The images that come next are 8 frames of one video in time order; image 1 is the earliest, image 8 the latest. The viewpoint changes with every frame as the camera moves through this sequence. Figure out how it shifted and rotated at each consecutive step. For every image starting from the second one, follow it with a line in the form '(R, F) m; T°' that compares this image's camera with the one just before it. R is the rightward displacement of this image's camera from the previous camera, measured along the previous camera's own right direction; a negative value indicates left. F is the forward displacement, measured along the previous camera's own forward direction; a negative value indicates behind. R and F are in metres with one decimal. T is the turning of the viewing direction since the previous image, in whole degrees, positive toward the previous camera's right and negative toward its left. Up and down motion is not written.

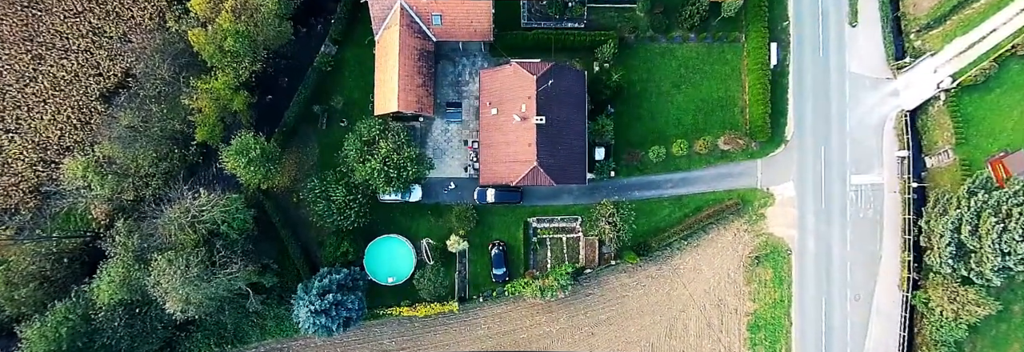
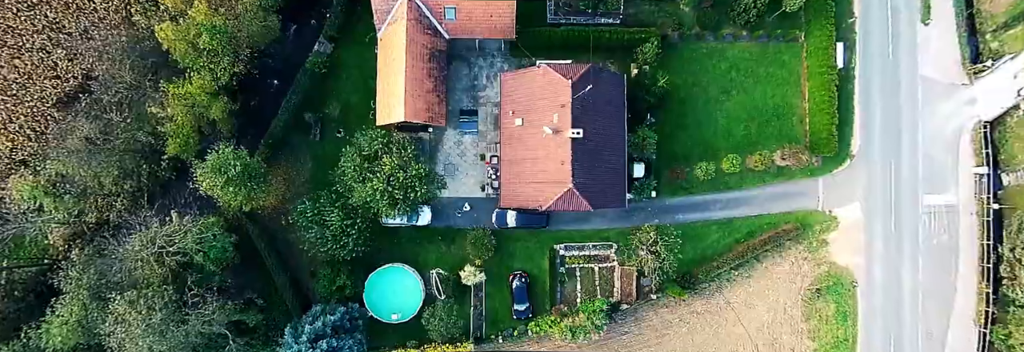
(-2.2, +6.3) m; 0°
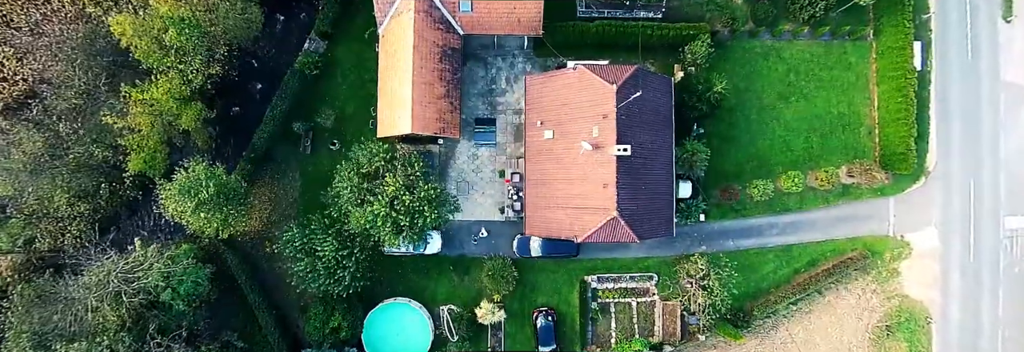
(-1.9, +5.6) m; 0°
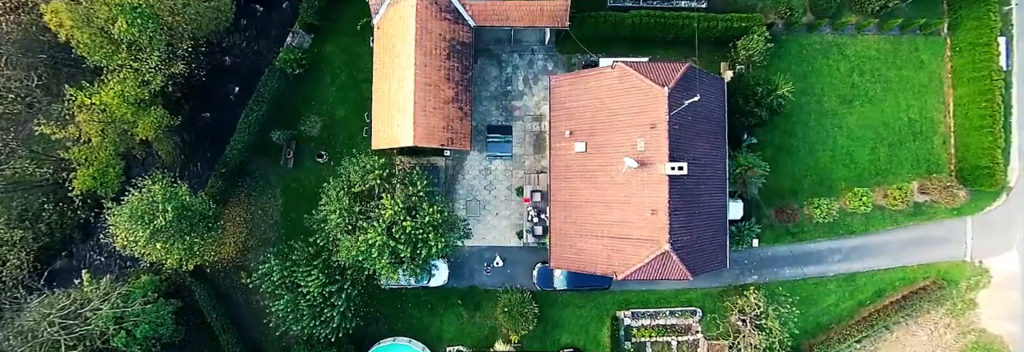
(-1.4, +4.9) m; 0°
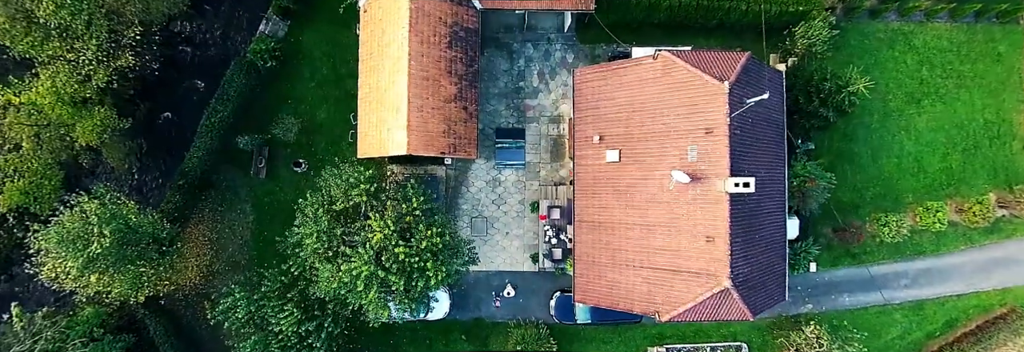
(-0.8, +4.3) m; 0°
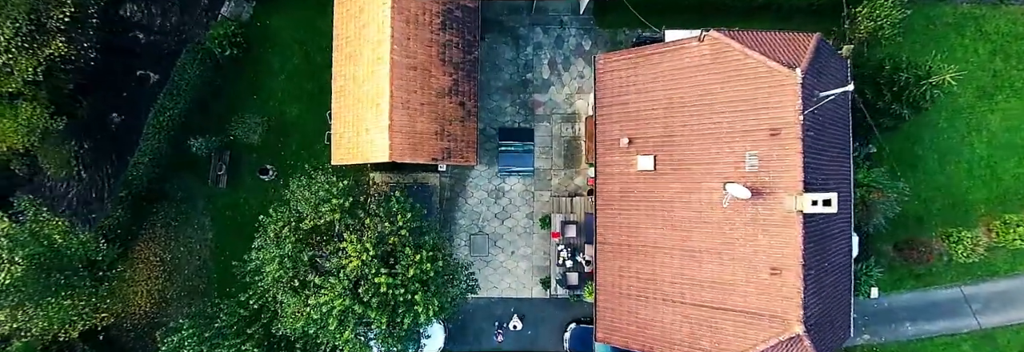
(-0.3, +3.6) m; 0°
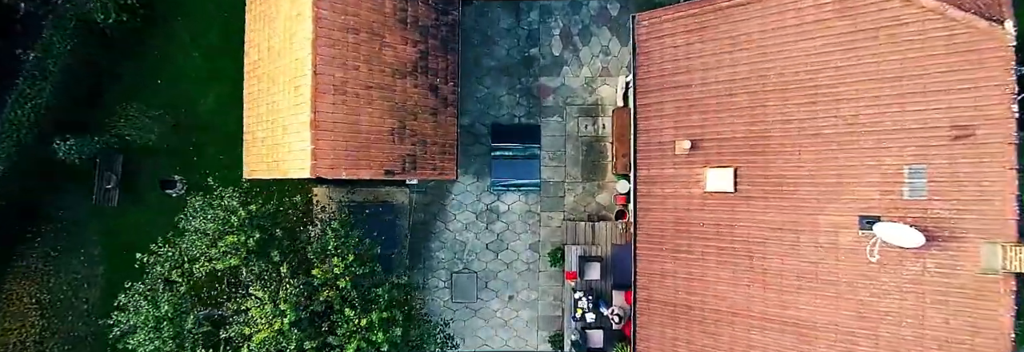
(+0.1, +5.4) m; 0°
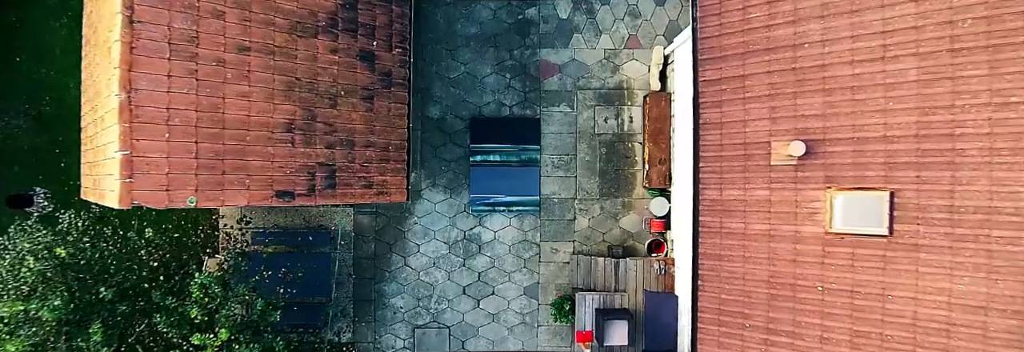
(+0.3, +4.1) m; 0°
